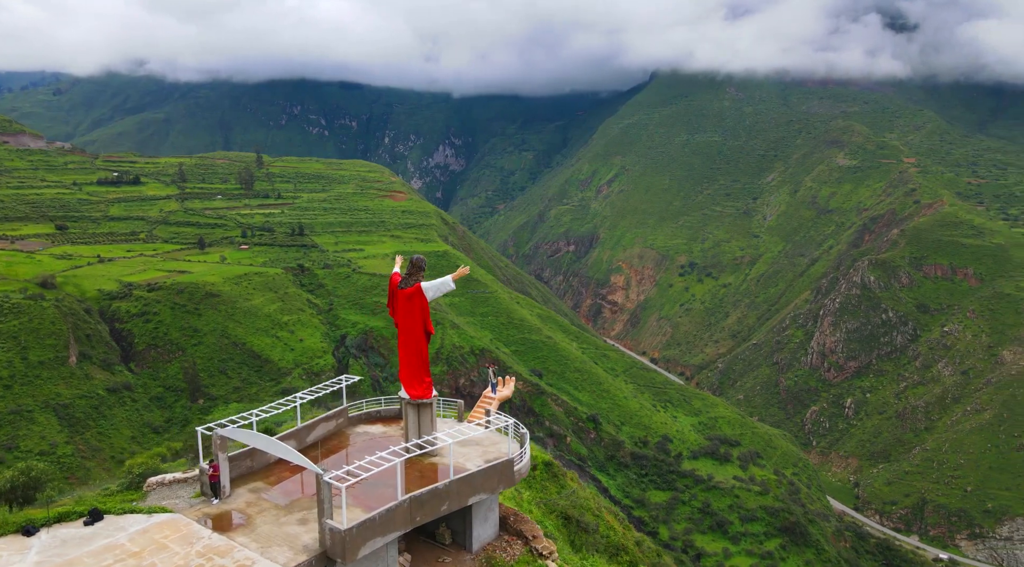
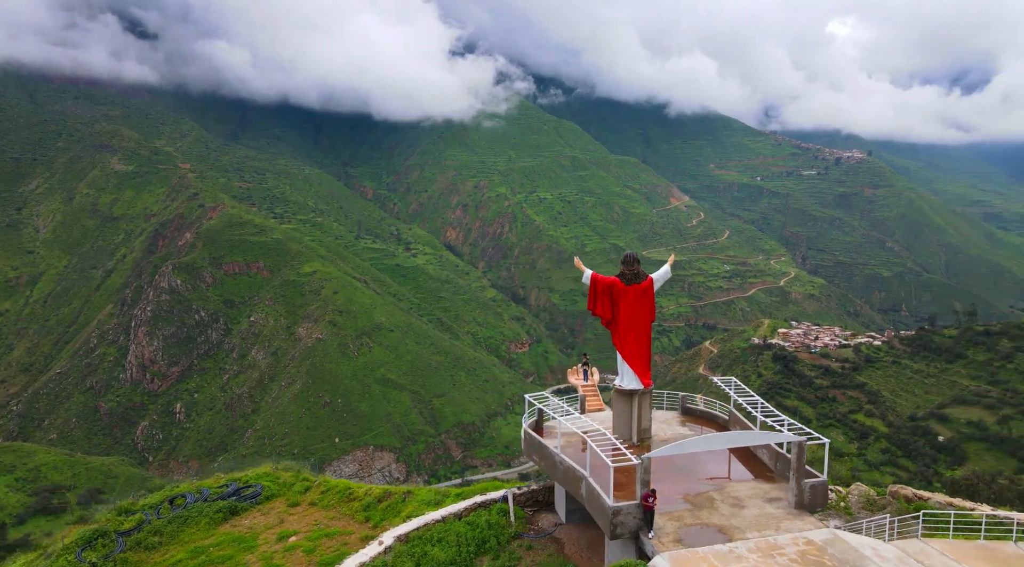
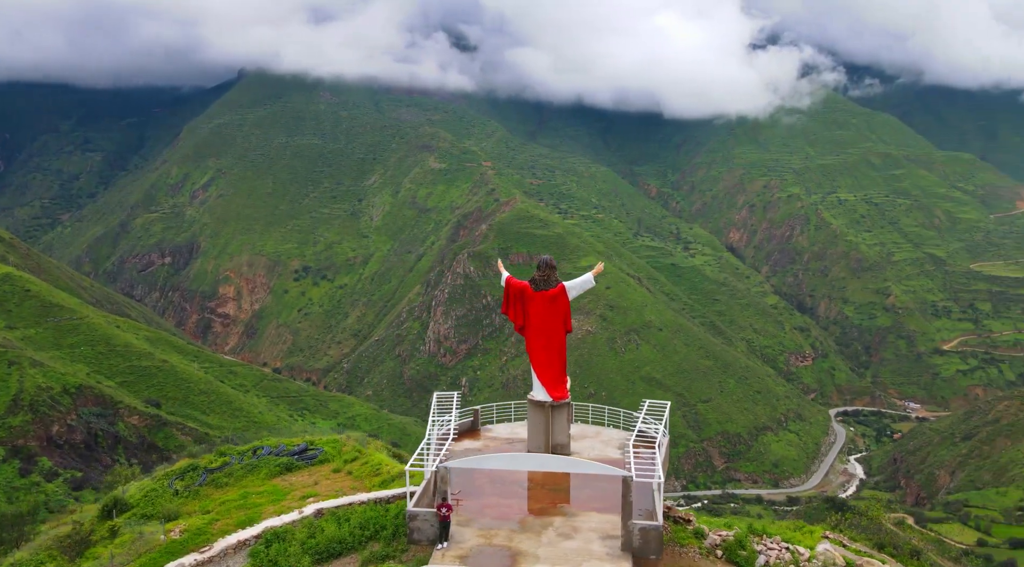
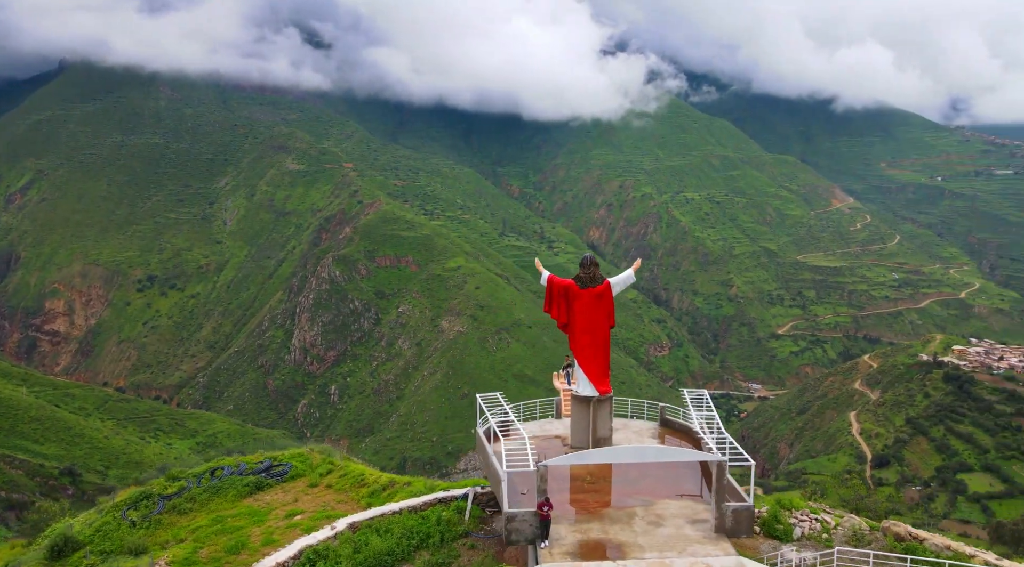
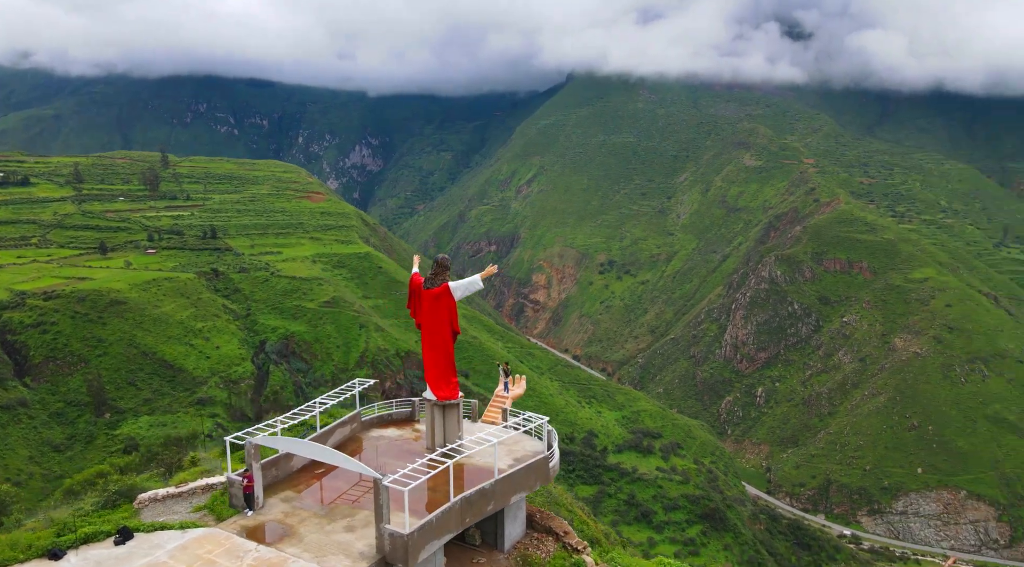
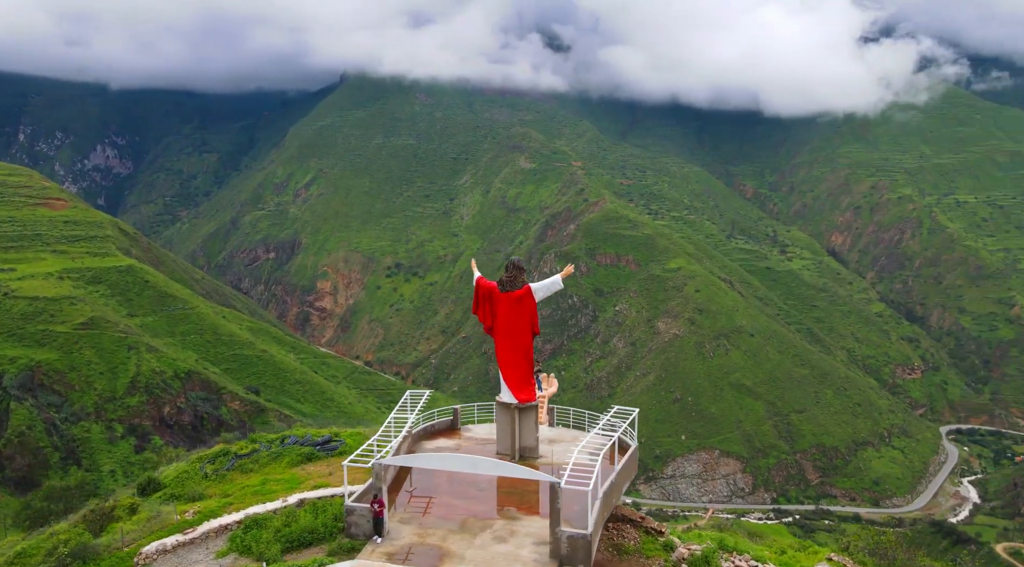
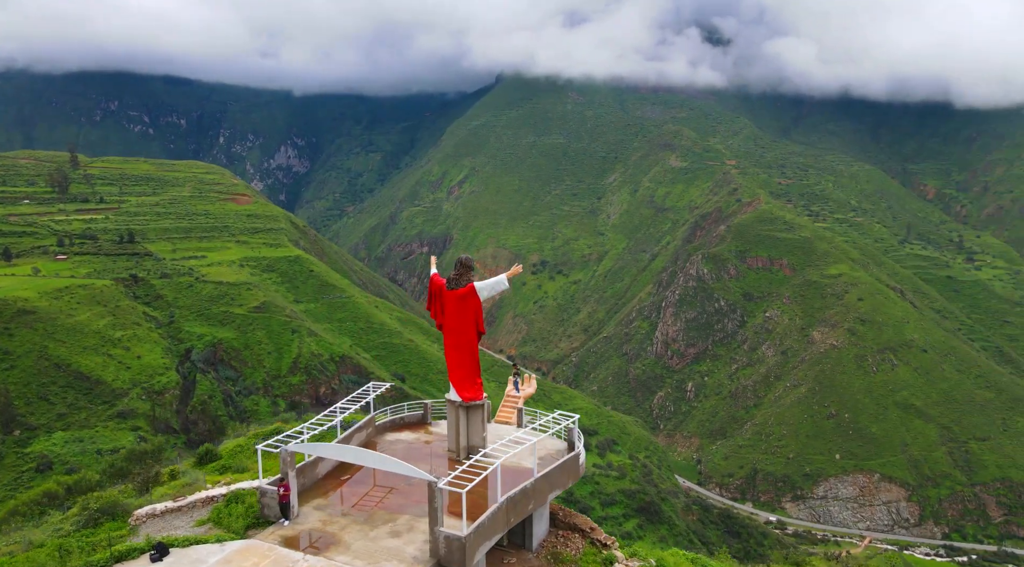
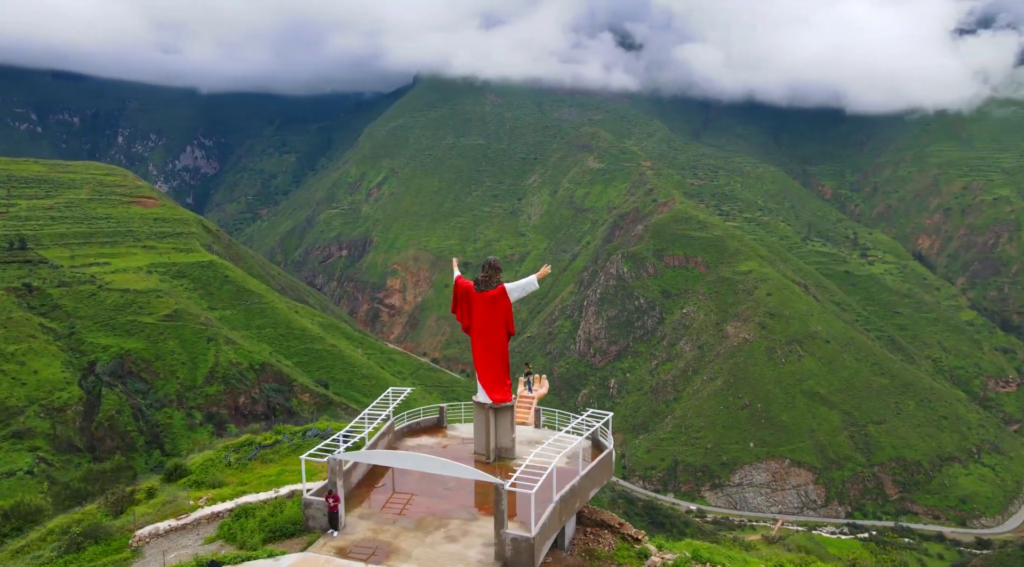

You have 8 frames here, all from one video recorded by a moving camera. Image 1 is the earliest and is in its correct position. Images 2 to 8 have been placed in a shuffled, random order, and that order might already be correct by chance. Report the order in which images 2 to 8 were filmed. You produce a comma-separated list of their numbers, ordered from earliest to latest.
5, 7, 8, 6, 3, 4, 2
